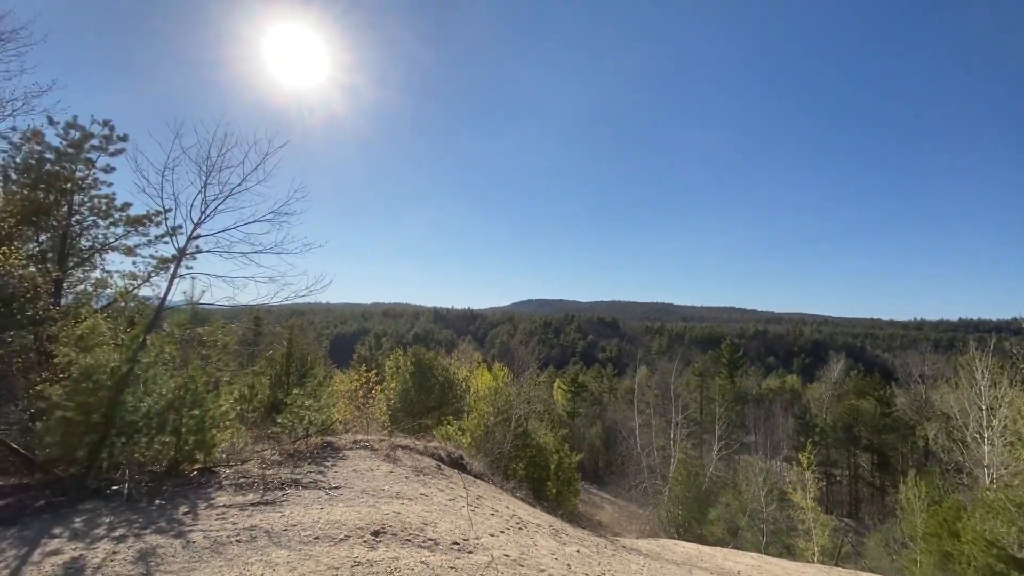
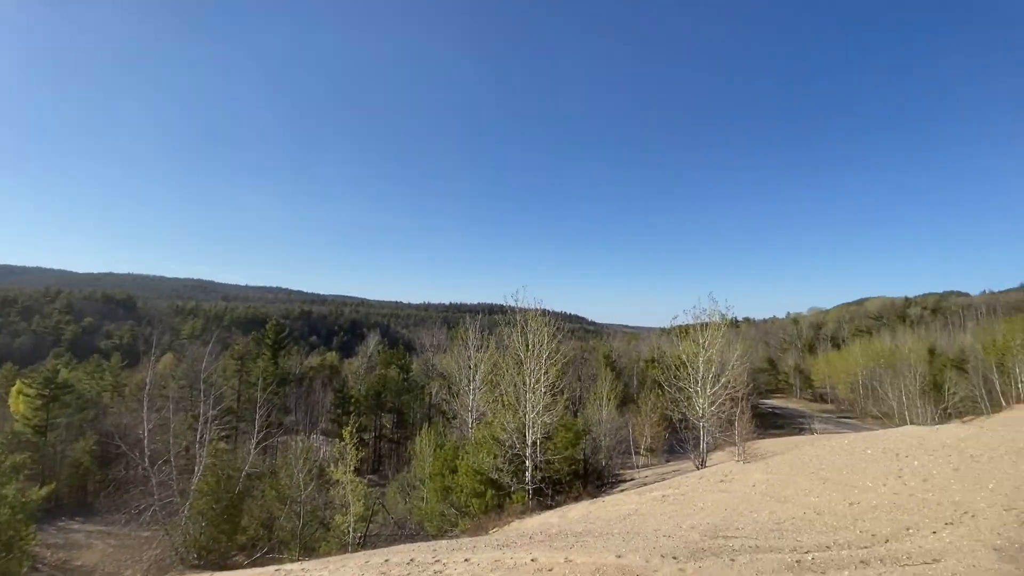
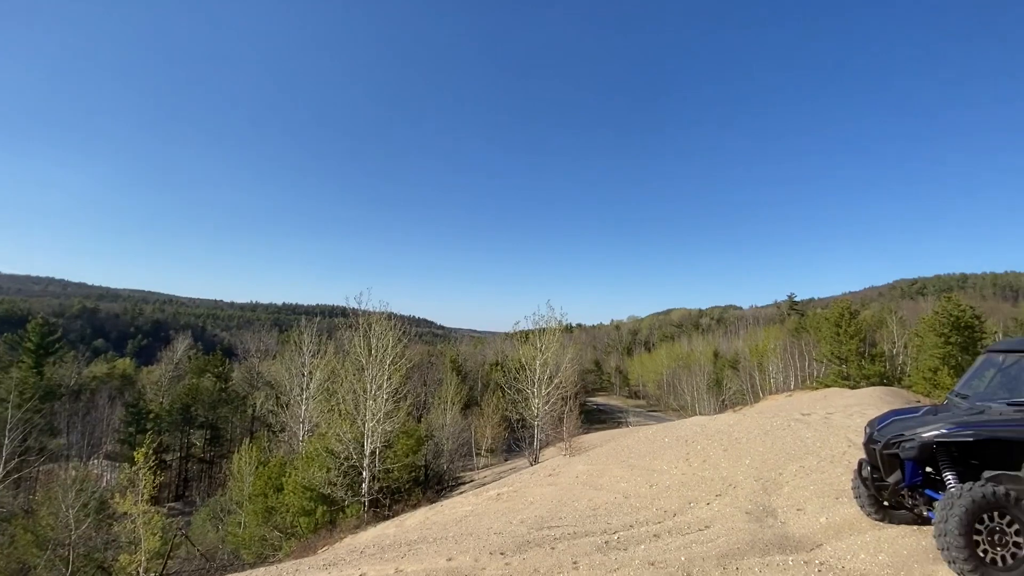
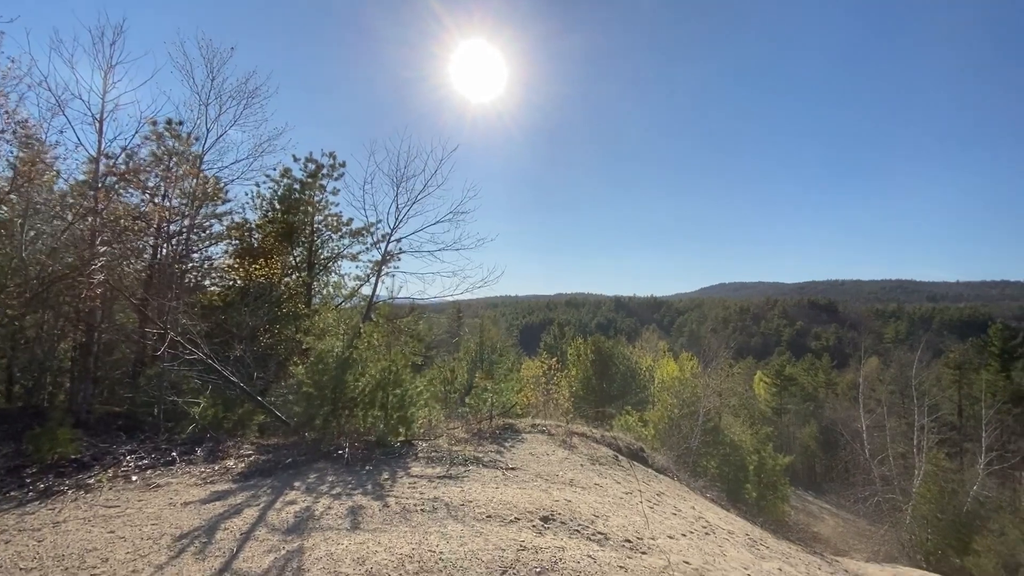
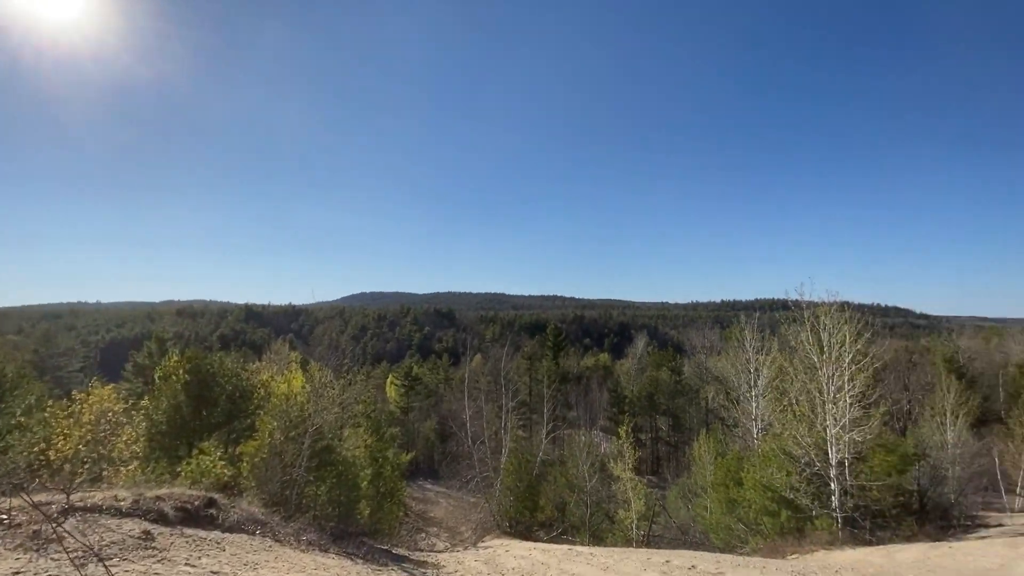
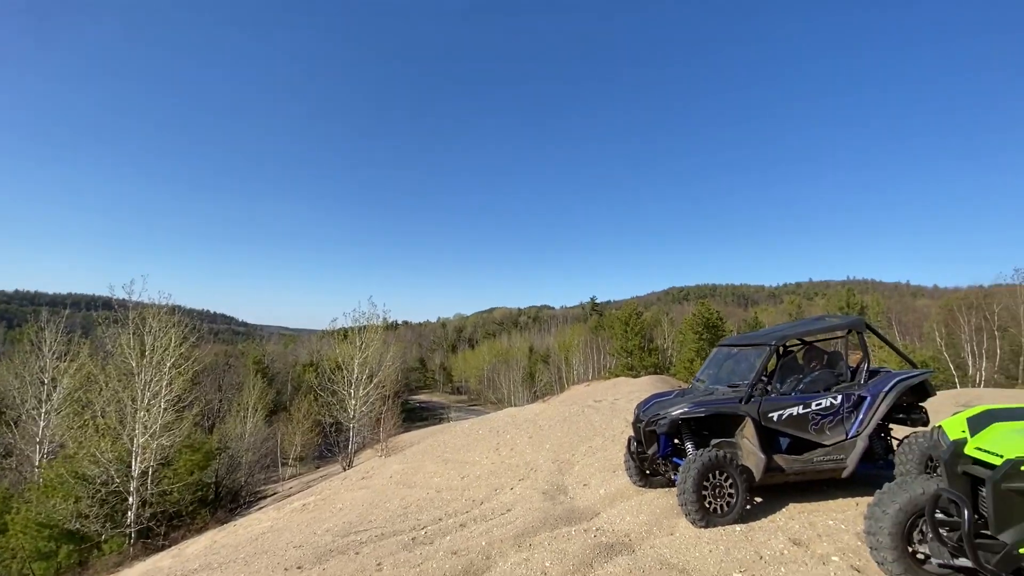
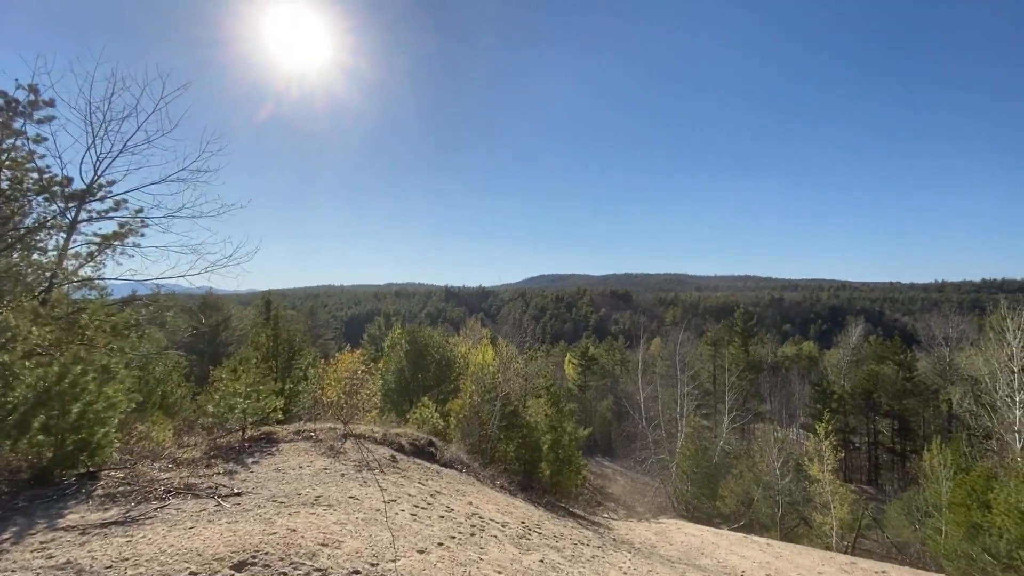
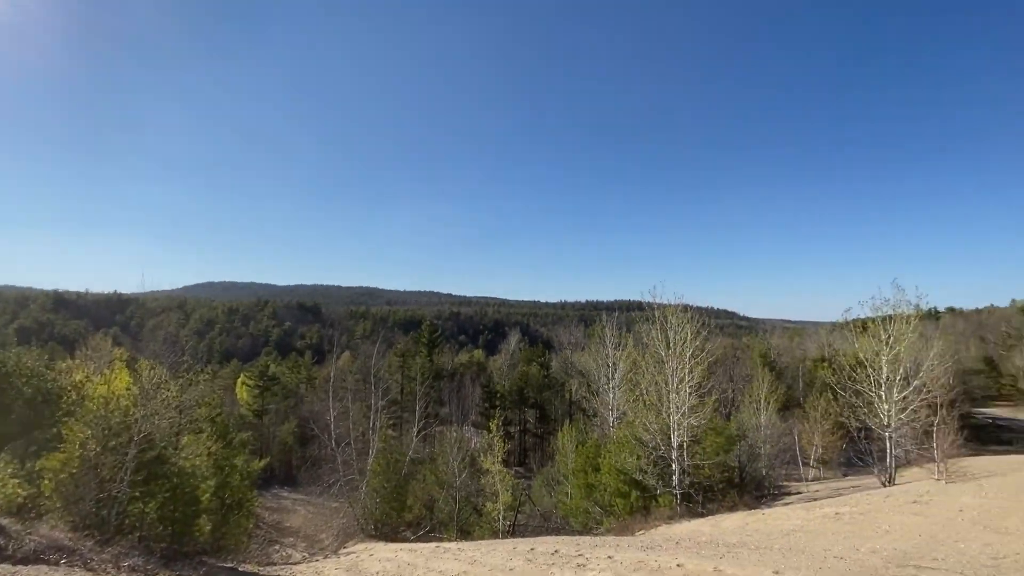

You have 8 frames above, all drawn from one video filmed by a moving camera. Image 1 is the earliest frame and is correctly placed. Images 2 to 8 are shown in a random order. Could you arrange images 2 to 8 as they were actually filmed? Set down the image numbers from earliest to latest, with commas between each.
4, 7, 5, 8, 2, 3, 6
